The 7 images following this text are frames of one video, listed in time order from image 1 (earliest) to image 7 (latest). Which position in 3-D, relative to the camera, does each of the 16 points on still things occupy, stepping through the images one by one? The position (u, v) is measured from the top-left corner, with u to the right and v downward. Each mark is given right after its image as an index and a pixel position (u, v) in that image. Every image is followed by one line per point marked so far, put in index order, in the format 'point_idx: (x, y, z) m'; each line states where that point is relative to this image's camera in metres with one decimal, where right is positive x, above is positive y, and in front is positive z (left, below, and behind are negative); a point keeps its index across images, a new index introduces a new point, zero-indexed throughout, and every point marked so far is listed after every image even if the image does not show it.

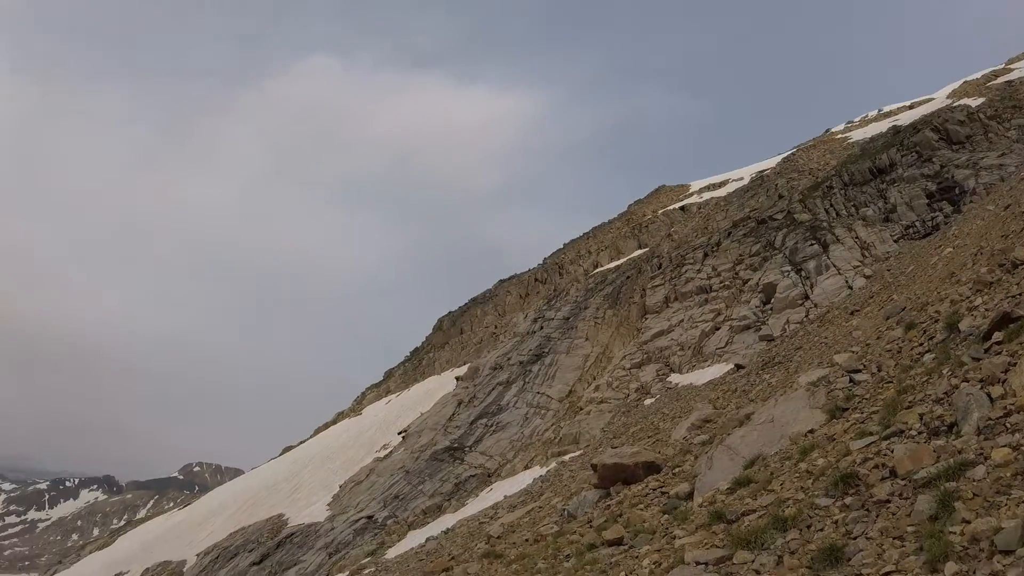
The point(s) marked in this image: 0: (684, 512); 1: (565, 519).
0: (+2.9, -3.9, +14.0) m
1: (+1.1, -4.6, +16.6) m
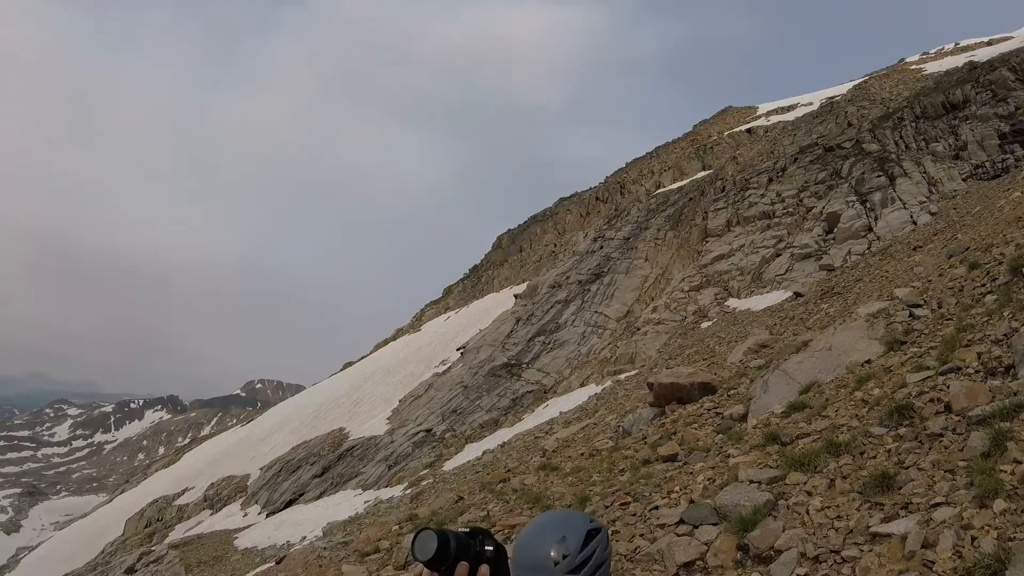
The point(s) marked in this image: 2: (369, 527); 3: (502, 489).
0: (+3.9, -2.5, +14.1) m
1: (+2.2, -3.0, +16.9) m
2: (-3.3, -5.5, +19.1) m
3: (-0.2, -3.9, +16.1) m
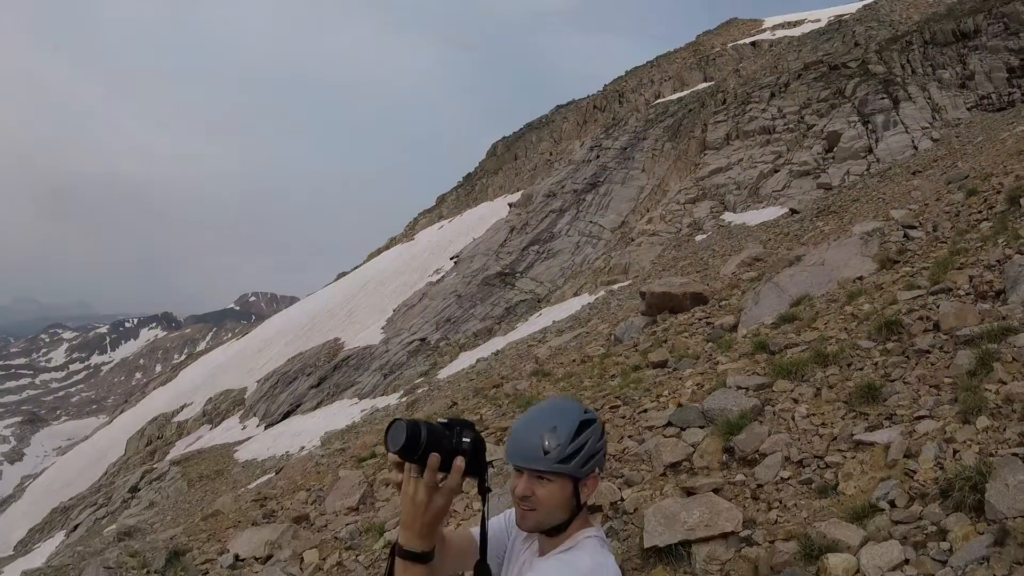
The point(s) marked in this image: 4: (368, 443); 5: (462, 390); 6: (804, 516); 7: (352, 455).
0: (+3.7, -0.9, +14.3) m
1: (+2.1, -1.1, +17.1) m
2: (-3.4, -3.4, +19.5) m
3: (-0.3, -2.1, +16.4) m
4: (-3.2, -3.4, +18.3) m
5: (-1.1, -2.3, +18.3) m
6: (+2.6, -2.1, +7.3) m
7: (-3.6, -3.6, +18.3) m
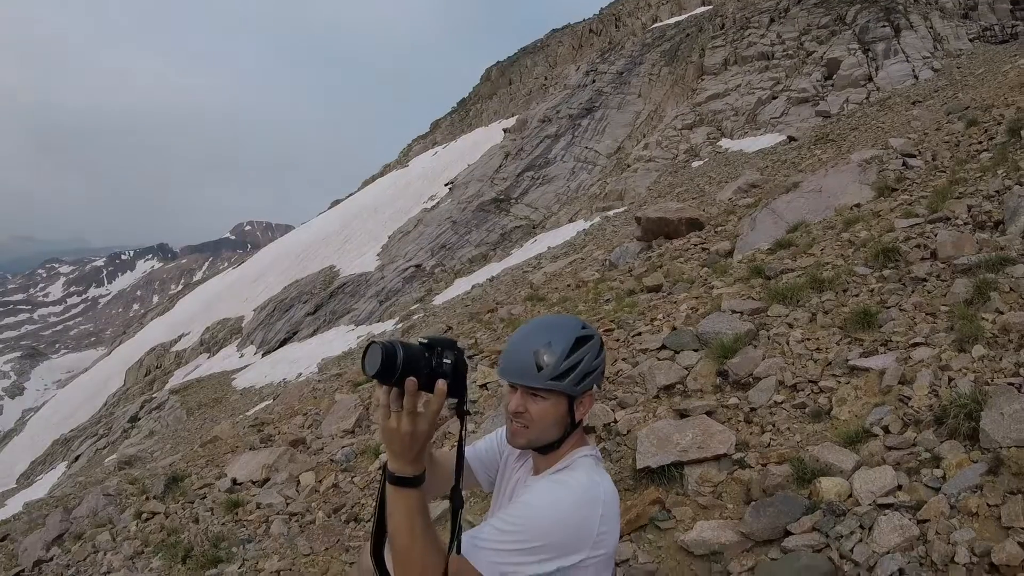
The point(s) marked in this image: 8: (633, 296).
0: (+3.6, +0.4, +14.2) m
1: (+2.0, +0.4, +17.0) m
2: (-3.6, -1.7, +19.6) m
3: (-0.4, -0.6, +16.4) m
4: (-3.3, -1.7, +18.4) m
5: (-1.2, -0.7, +18.3) m
6: (+2.5, -1.3, +7.3) m
7: (-3.7, -2.0, +18.4) m
8: (+2.1, -0.1, +14.4) m
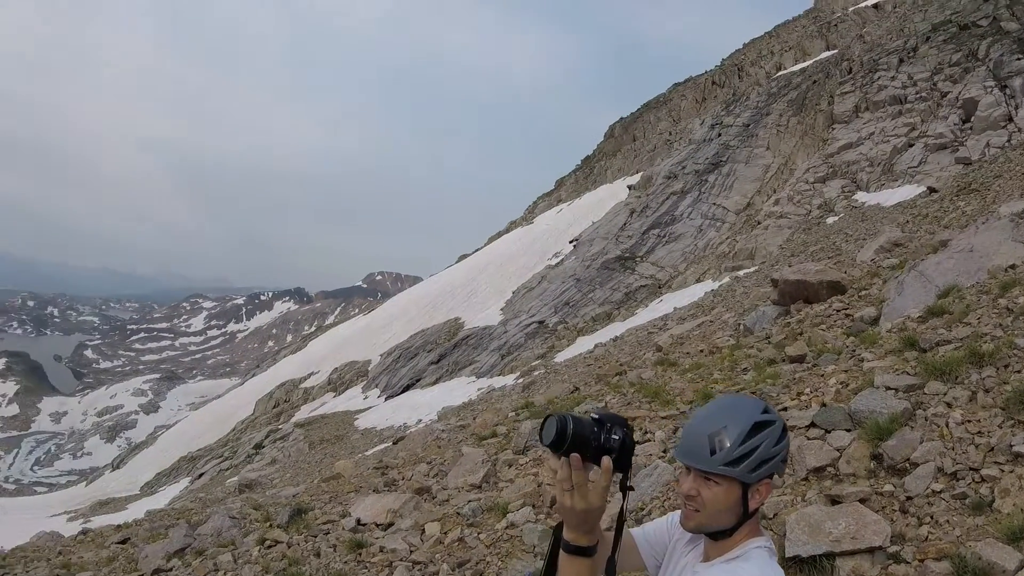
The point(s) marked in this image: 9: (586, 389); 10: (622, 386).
0: (+5.9, -0.8, +13.6) m
1: (+4.6, -0.9, +16.6) m
2: (-0.6, -3.0, +19.7) m
3: (+2.1, -1.8, +16.2) m
4: (-0.5, -3.0, +18.5) m
5: (+1.6, -1.9, +18.2) m
6: (+3.8, -2.2, +6.8) m
7: (-0.9, -3.2, +18.6) m
8: (+4.4, -1.3, +13.9) m
9: (+1.5, -2.1, +16.9) m
10: (+2.1, -1.9, +15.8) m
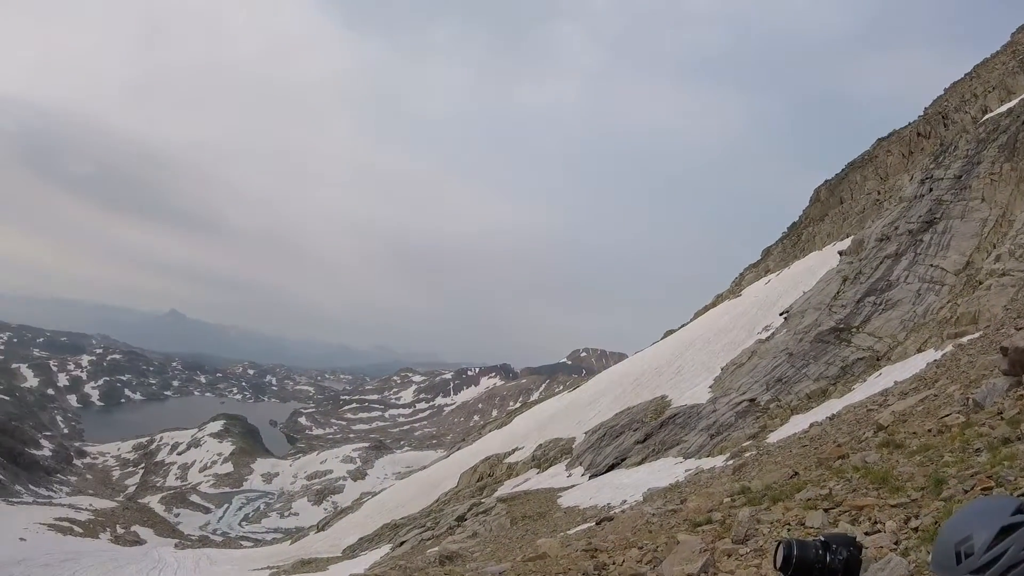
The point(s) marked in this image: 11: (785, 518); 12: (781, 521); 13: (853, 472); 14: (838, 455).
0: (+9.3, -2.0, +12.6) m
1: (+8.7, -2.4, +15.7) m
2: (+4.4, -5.0, +19.7) m
3: (+6.3, -3.5, +15.8) m
4: (+4.2, -4.9, +18.5) m
5: (+6.2, -3.7, +17.9) m
6: (+6.0, -3.0, +6.3) m
7: (+3.9, -5.2, +18.7) m
8: (+8.0, -2.6, +13.2) m
9: (+5.9, -3.8, +16.6) m
10: (+6.2, -3.5, +15.4) m
11: (+4.7, -3.9, +14.1) m
12: (+4.6, -4.0, +14.0) m
13: (+6.2, -3.4, +15.1) m
14: (+6.4, -3.4, +16.6) m
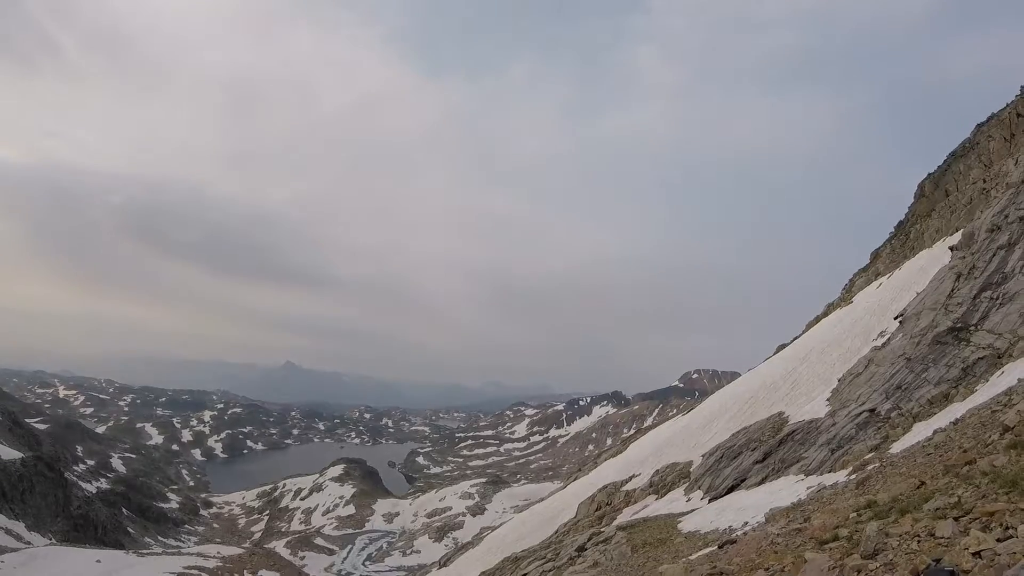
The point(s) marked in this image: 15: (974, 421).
0: (+10.9, -1.6, +11.8) m
1: (+10.7, -2.2, +15.0) m
2: (+7.1, -5.3, +19.4) m
3: (+8.3, -3.5, +15.3) m
4: (+6.8, -5.1, +18.2) m
5: (+8.5, -3.8, +17.4) m
6: (+6.8, -2.8, +5.9) m
7: (+6.5, -5.5, +18.3) m
8: (+9.7, -2.4, +12.5) m
9: (+8.1, -3.8, +16.2) m
10: (+8.2, -3.4, +14.9) m
11: (+6.6, -4.0, +13.8) m
12: (+6.5, -4.0, +13.7) m
13: (+8.2, -3.4, +14.6) m
14: (+8.6, -3.4, +16.0) m
15: (+10.0, -3.0, +18.2) m
